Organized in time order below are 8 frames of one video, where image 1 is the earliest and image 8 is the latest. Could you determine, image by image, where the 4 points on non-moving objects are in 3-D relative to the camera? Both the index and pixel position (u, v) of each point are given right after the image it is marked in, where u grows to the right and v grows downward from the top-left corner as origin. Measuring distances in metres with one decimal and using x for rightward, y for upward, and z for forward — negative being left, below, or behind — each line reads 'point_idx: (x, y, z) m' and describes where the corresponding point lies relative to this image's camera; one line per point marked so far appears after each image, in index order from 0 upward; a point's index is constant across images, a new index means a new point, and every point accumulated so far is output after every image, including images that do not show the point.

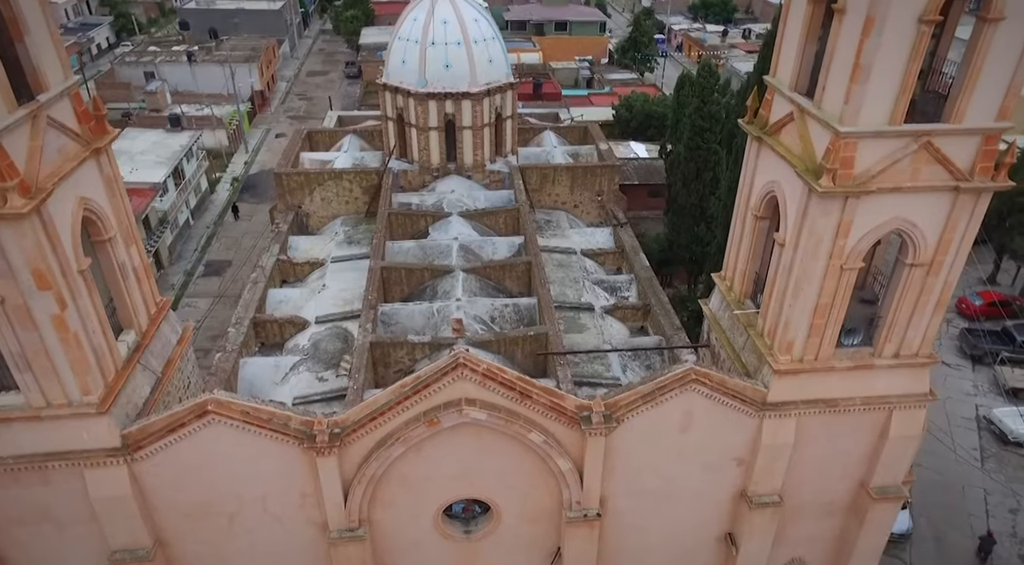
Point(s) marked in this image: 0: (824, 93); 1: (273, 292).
0: (+4.4, +2.7, +10.1) m
1: (-6.4, -0.2, +19.6) m
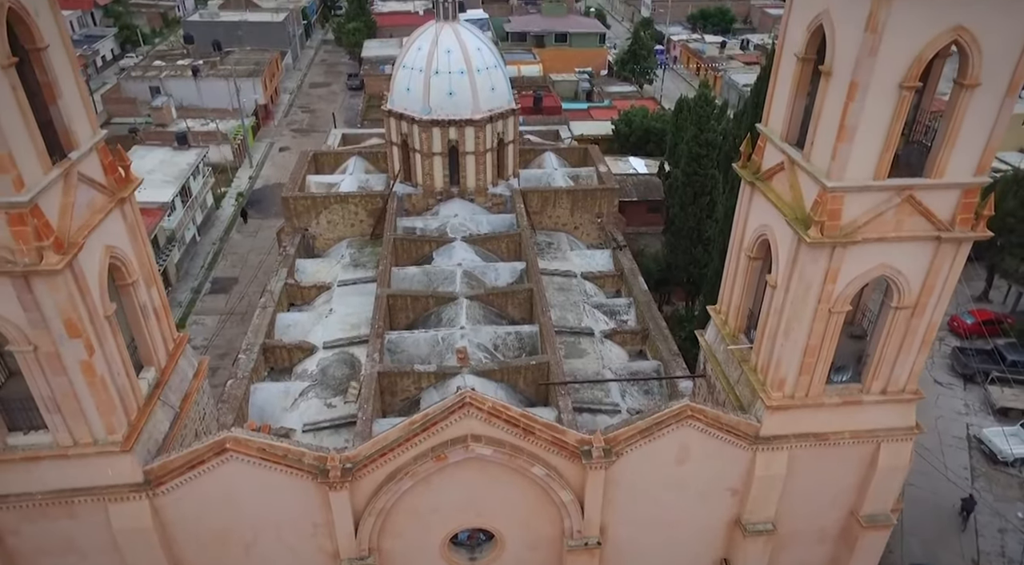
0: (+4.4, +2.0, +10.7) m
1: (-6.4, -0.9, +20.1) m
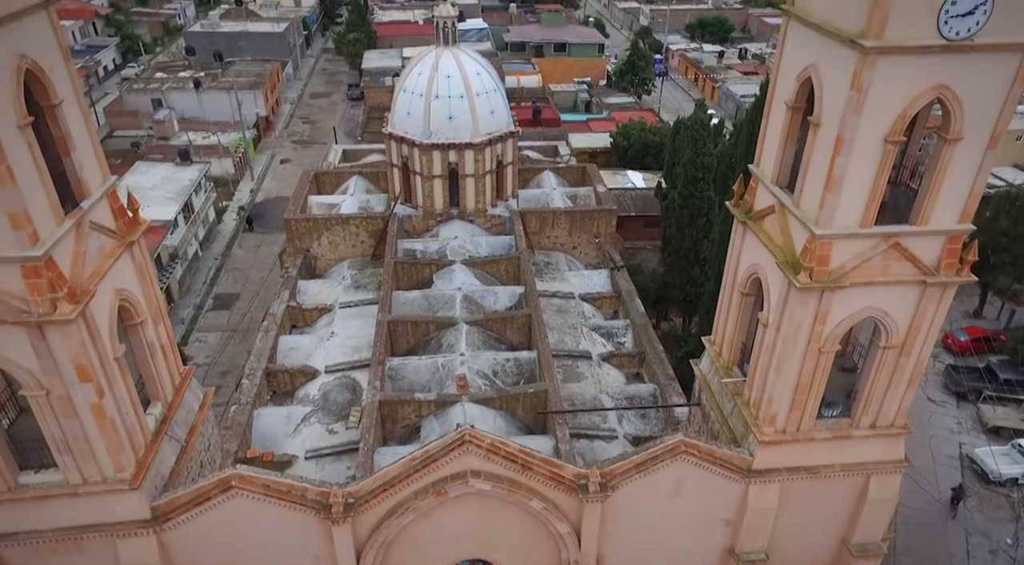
0: (+4.4, +1.3, +11.0) m
1: (-6.4, -1.6, +20.4) m
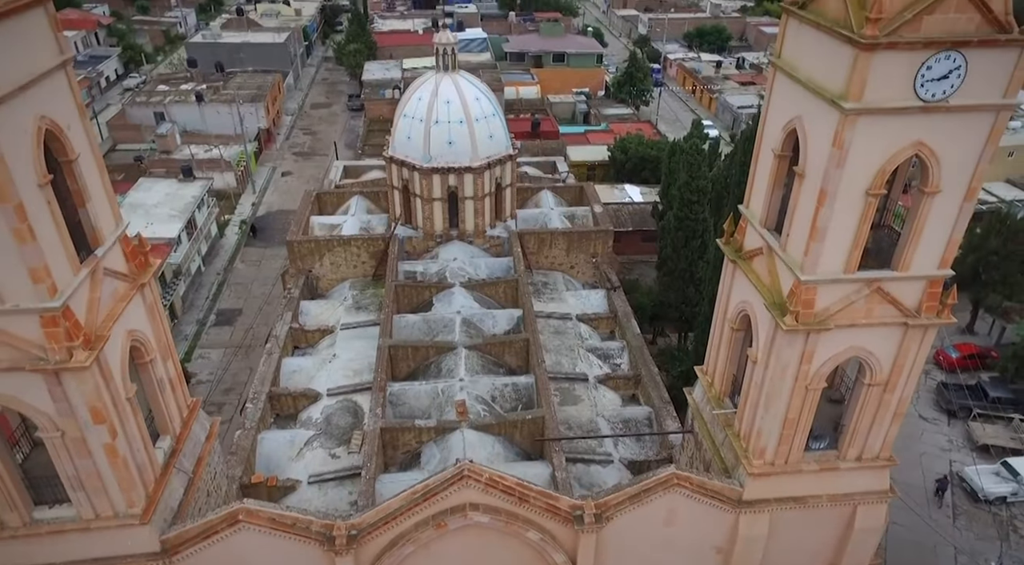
0: (+4.4, +0.7, +11.5) m
1: (-6.5, -2.3, +20.9) m
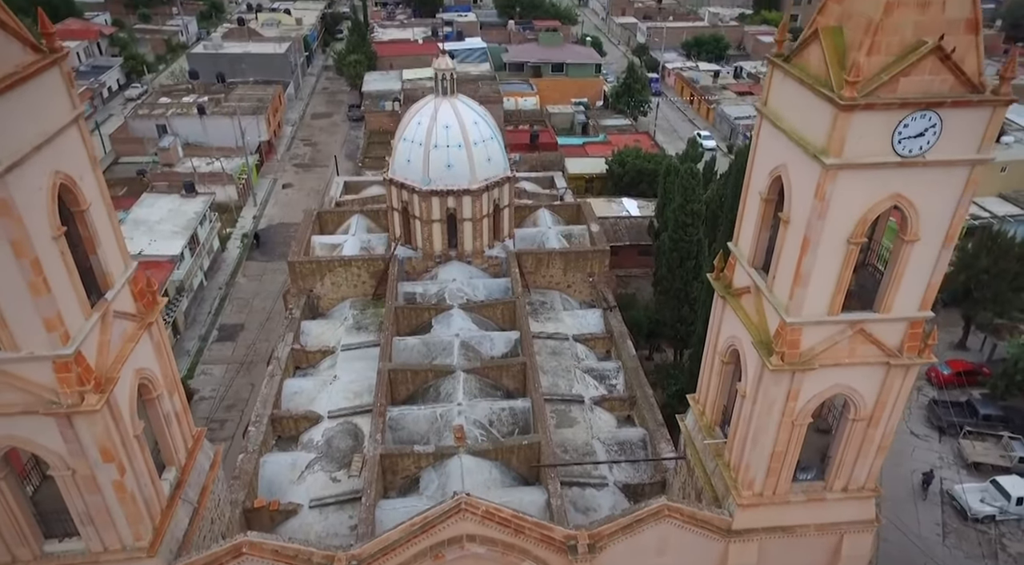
0: (+4.3, 0.0, +11.9) m
1: (-6.5, -2.9, +21.3) m
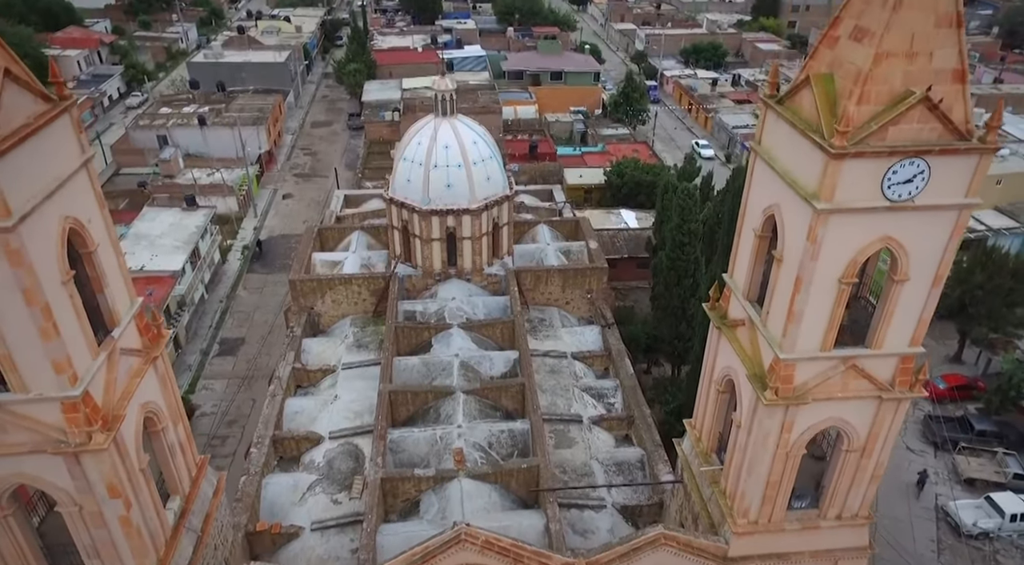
0: (+4.3, -0.6, +12.1) m
1: (-6.6, -3.6, +21.5) m
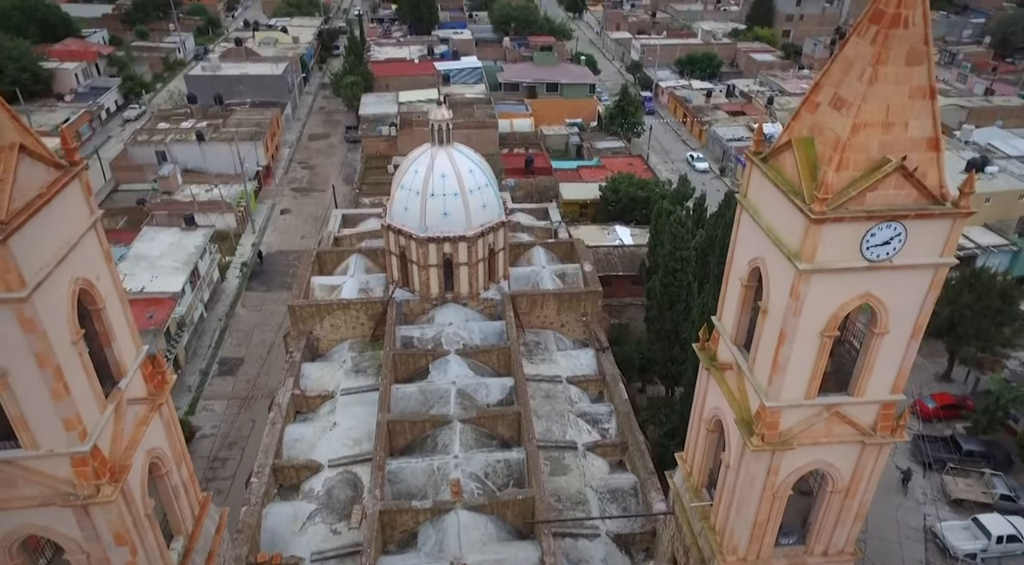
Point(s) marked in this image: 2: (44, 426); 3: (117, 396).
0: (+4.2, -1.4, +12.5) m
1: (-6.7, -4.4, +21.8) m
2: (-6.7, -2.0, +10.3) m
3: (-6.3, -1.8, +11.5) m
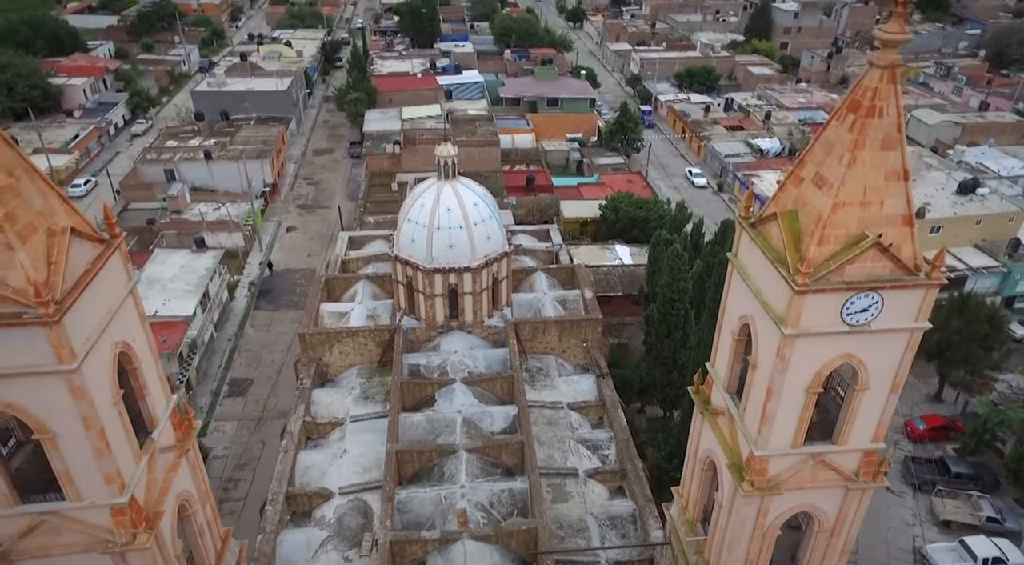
0: (+4.3, -2.4, +13.4) m
1: (-6.6, -5.5, +22.7) m
2: (-6.6, -3.0, +11.2) m
3: (-6.2, -2.8, +12.4) m
